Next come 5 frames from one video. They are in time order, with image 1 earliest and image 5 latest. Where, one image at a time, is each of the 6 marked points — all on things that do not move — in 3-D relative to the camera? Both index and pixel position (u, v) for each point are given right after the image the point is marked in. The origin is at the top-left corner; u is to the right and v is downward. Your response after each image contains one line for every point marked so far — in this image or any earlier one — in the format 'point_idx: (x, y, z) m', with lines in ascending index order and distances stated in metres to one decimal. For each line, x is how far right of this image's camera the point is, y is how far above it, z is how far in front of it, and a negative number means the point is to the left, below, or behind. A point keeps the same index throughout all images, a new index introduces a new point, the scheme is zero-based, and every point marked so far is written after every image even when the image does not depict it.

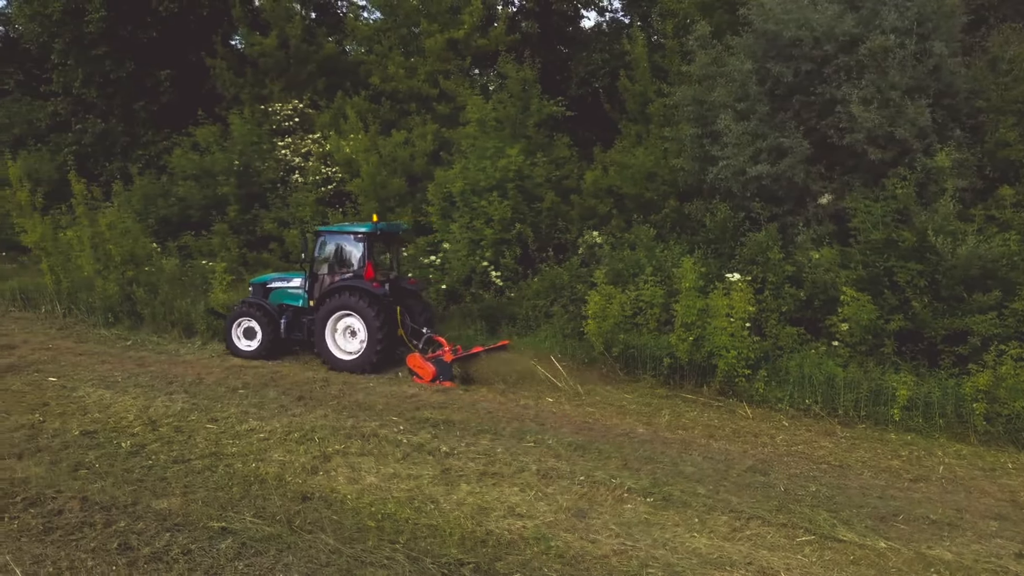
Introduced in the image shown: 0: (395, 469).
0: (-0.7, -1.1, +5.0) m
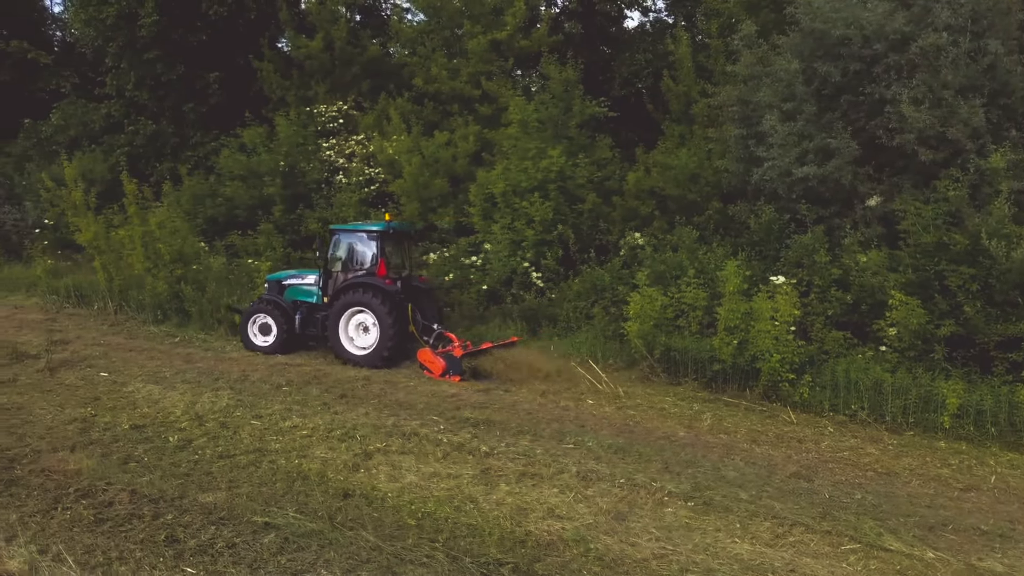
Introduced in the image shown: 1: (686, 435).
0: (-0.5, -1.1, +5.0) m
1: (+1.3, -1.1, +6.2) m
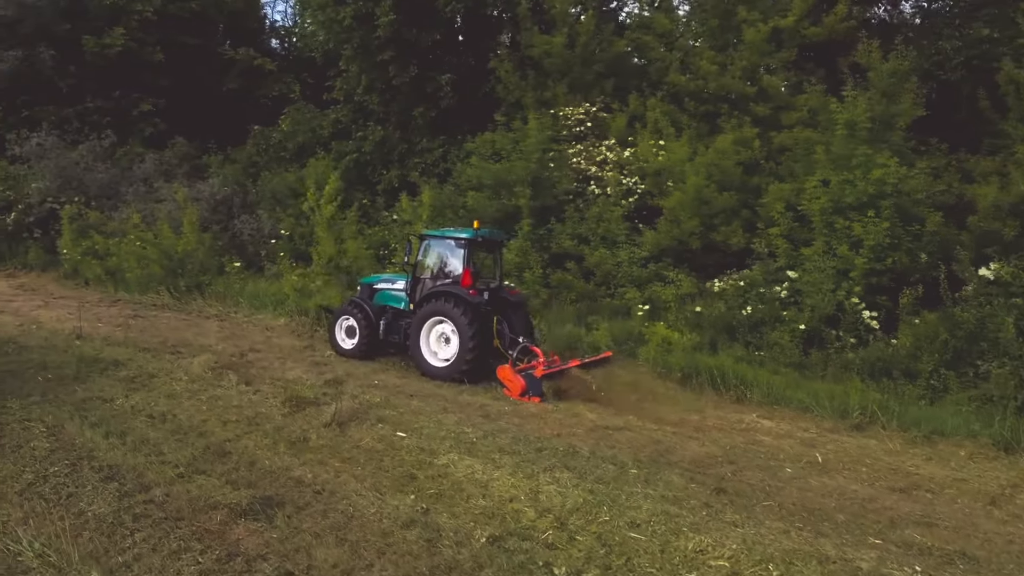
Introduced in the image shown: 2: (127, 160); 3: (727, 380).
0: (+1.9, -1.5, +3.1) m
1: (+3.8, -1.5, +4.0) m
2: (-7.7, +2.6, +16.3) m
3: (+2.0, -0.9, +7.6) m
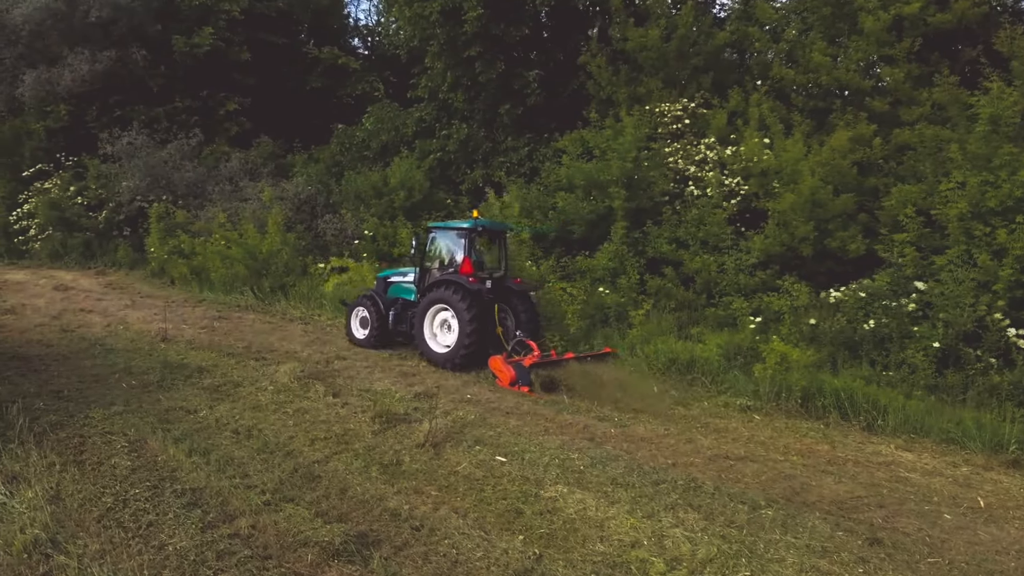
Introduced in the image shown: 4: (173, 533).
0: (+2.3, -1.6, +2.4) m
1: (+4.4, -1.7, +3.1) m
2: (-6.0, +2.6, +16.3) m
3: (+2.9, -1.0, +6.9) m
4: (-1.6, -1.2, +3.9) m
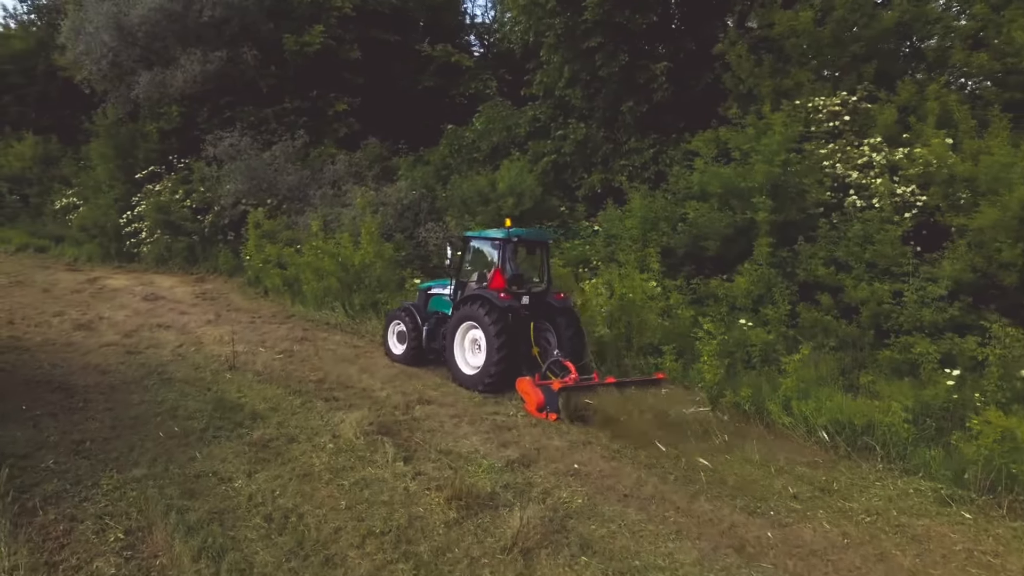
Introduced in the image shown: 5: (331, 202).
0: (+2.4, -1.9, +0.5) m
1: (+4.6, -2.0, +0.9) m
2: (-3.7, +2.4, +15.5) m
3: (+3.6, -1.3, +4.9) m
4: (-1.3, -1.4, +2.6) m
5: (-3.1, +1.5, +14.0) m
